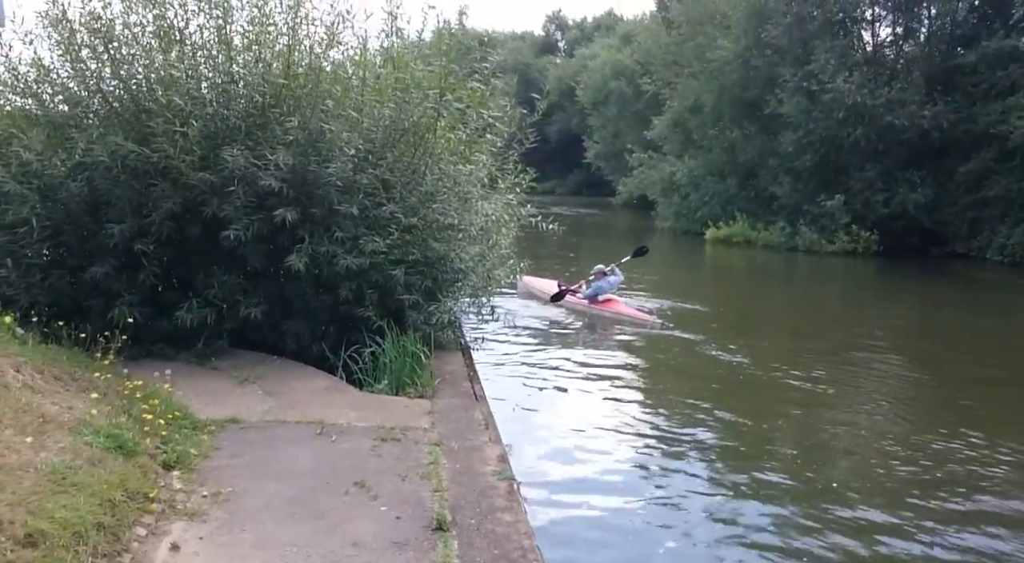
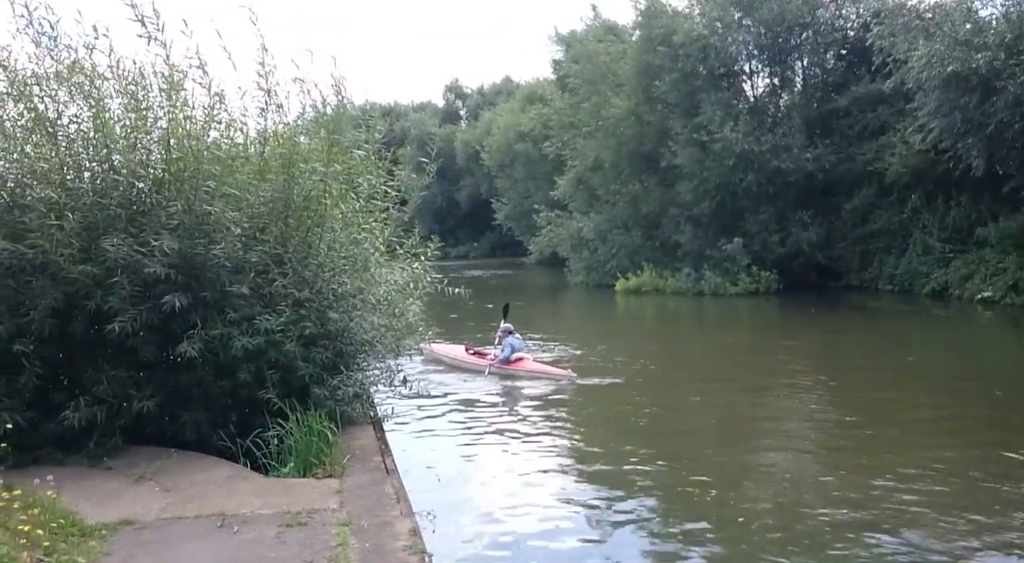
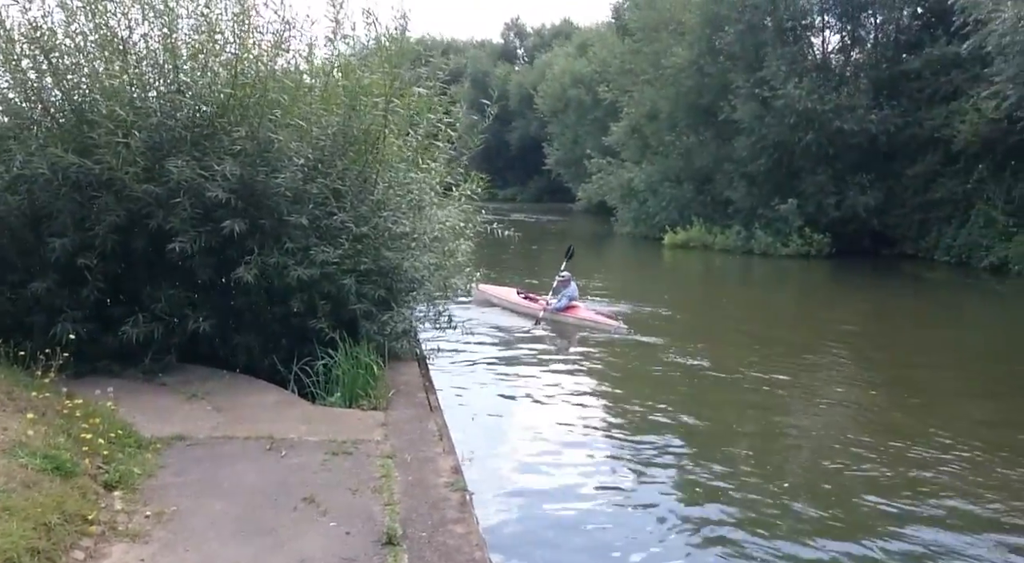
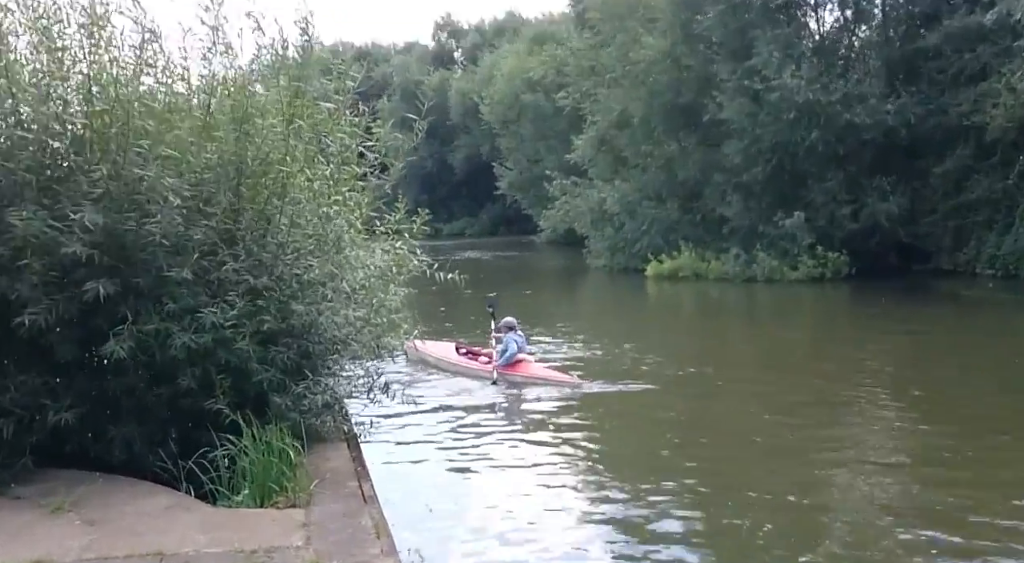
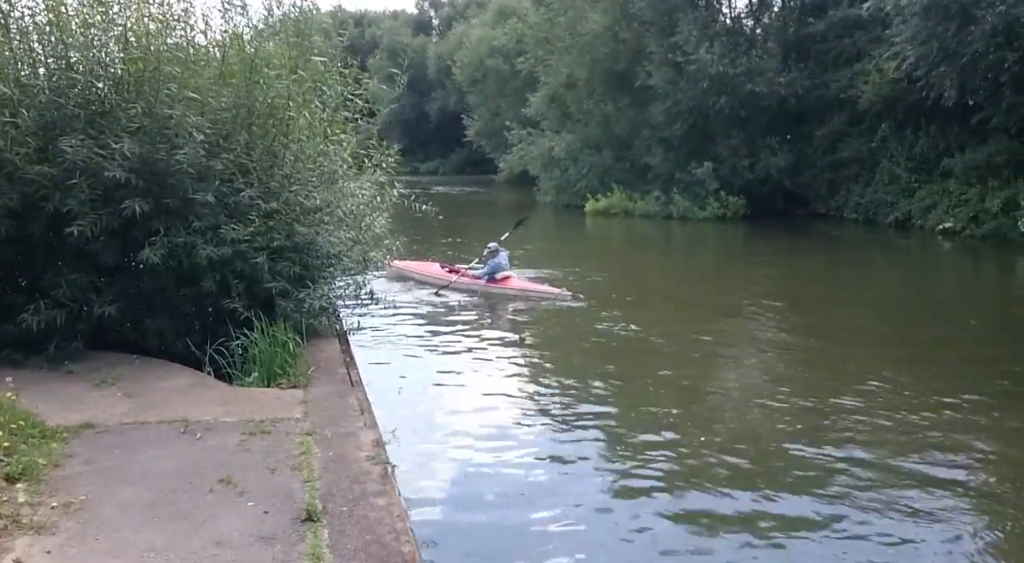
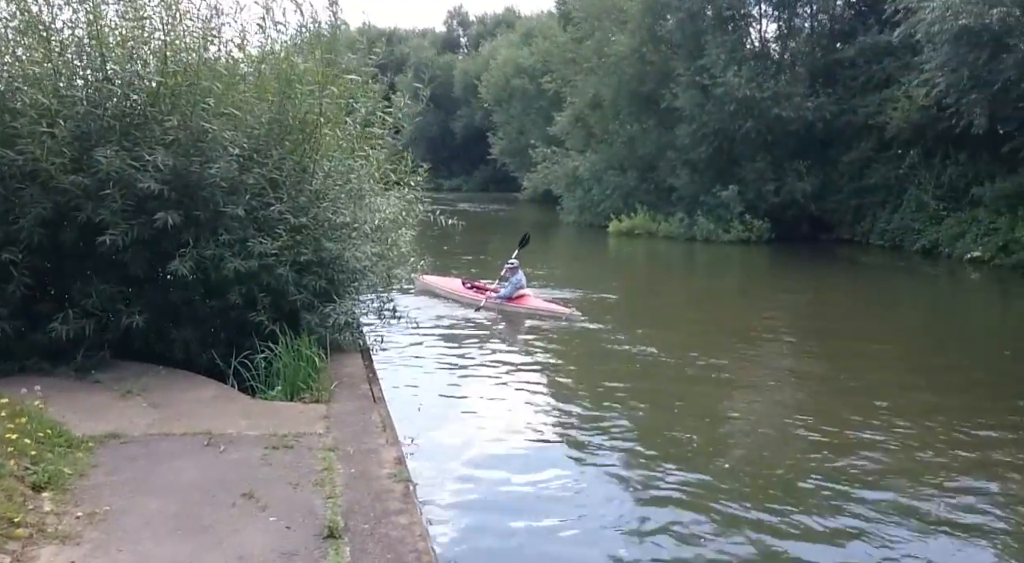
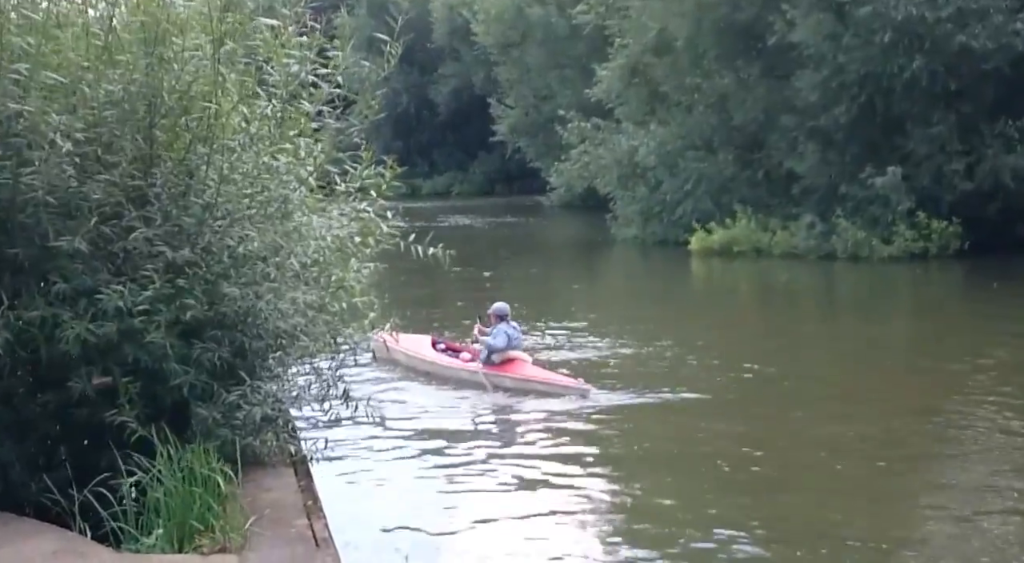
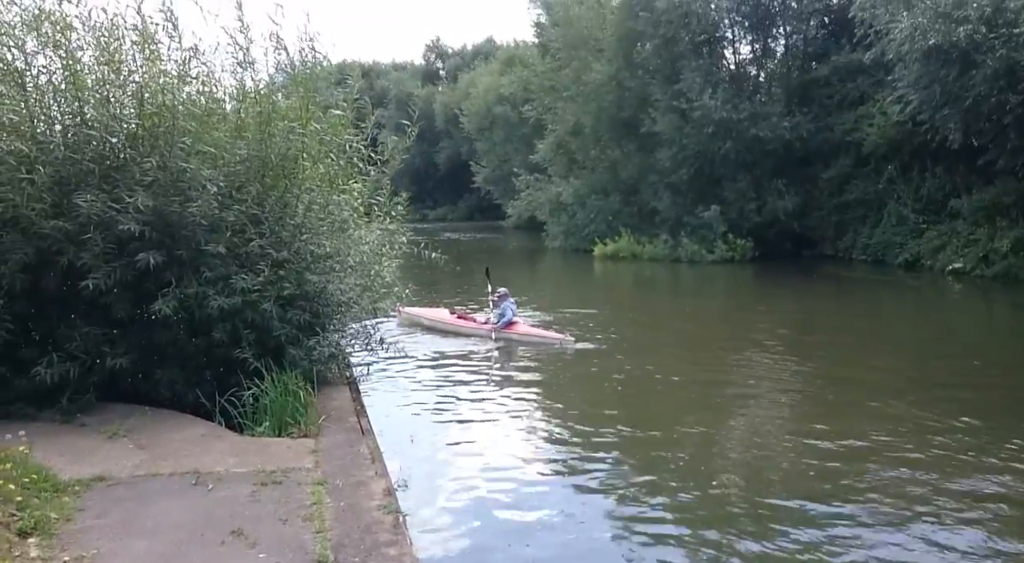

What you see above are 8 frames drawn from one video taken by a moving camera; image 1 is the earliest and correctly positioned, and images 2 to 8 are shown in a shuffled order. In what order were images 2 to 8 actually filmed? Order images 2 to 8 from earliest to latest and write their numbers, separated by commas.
3, 6, 5, 8, 2, 4, 7
